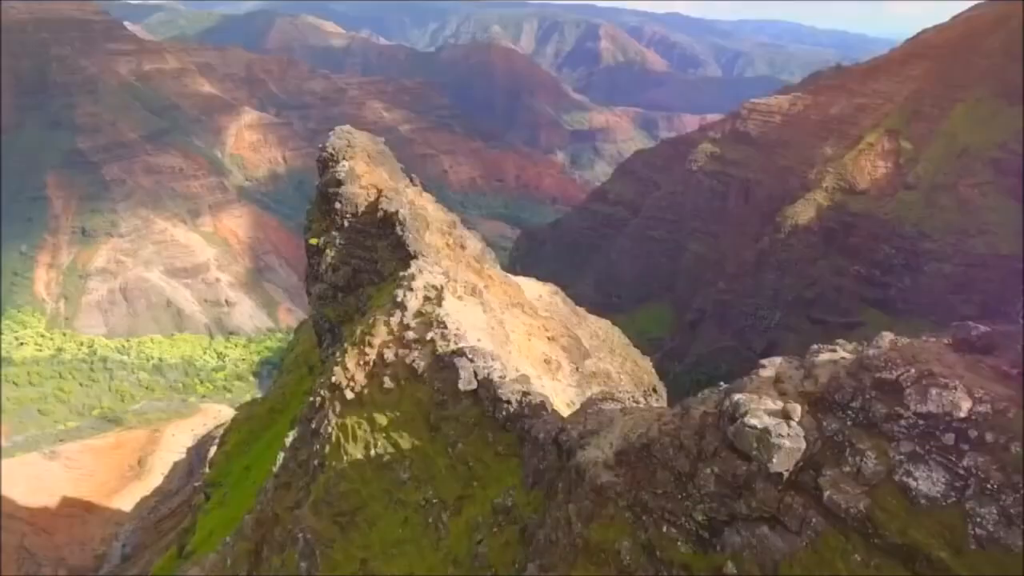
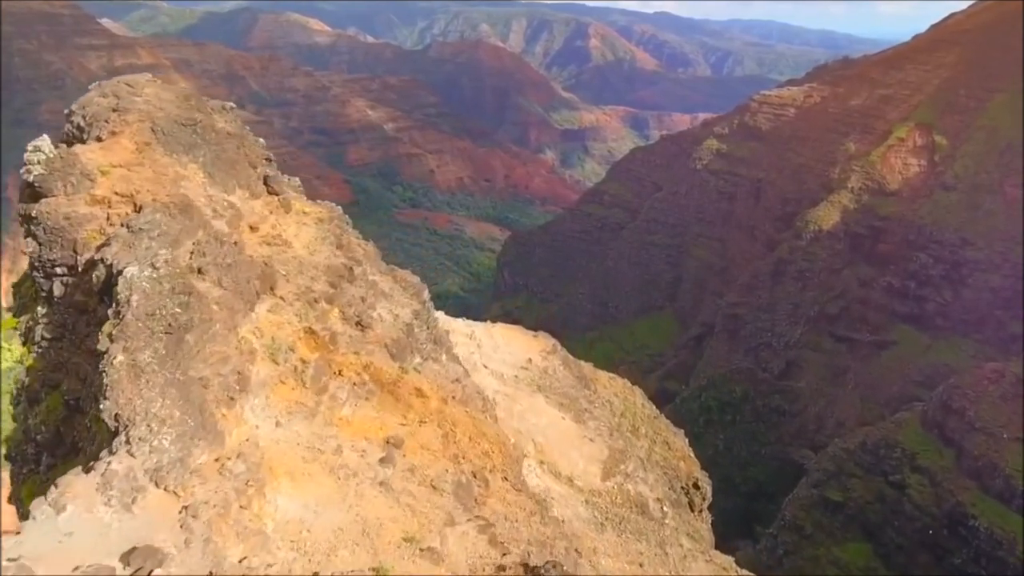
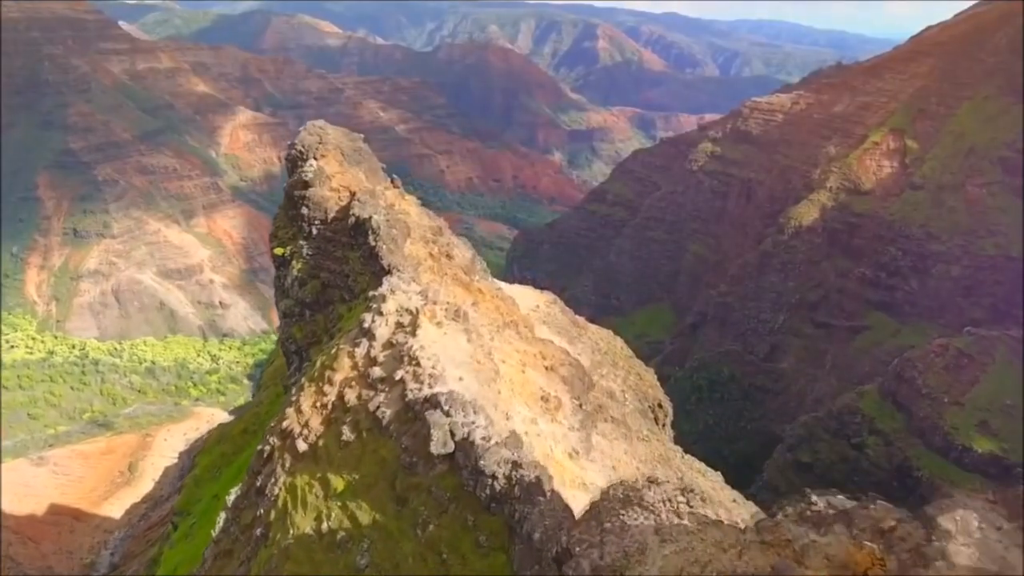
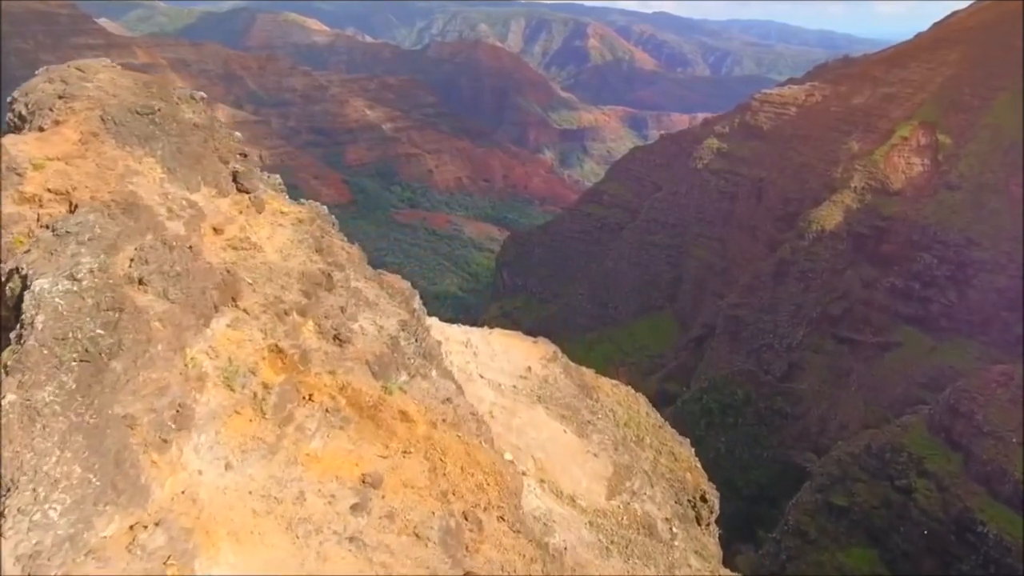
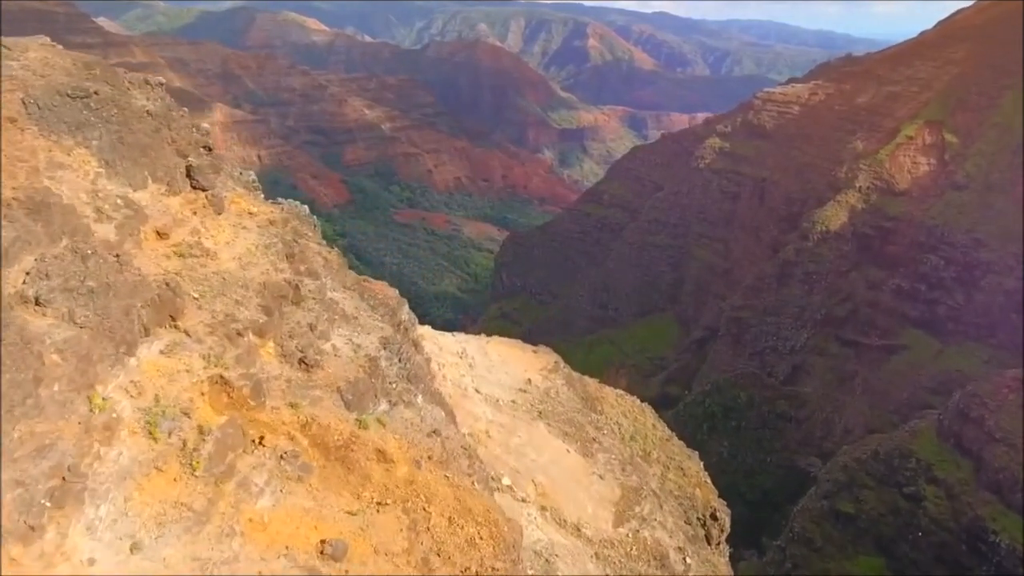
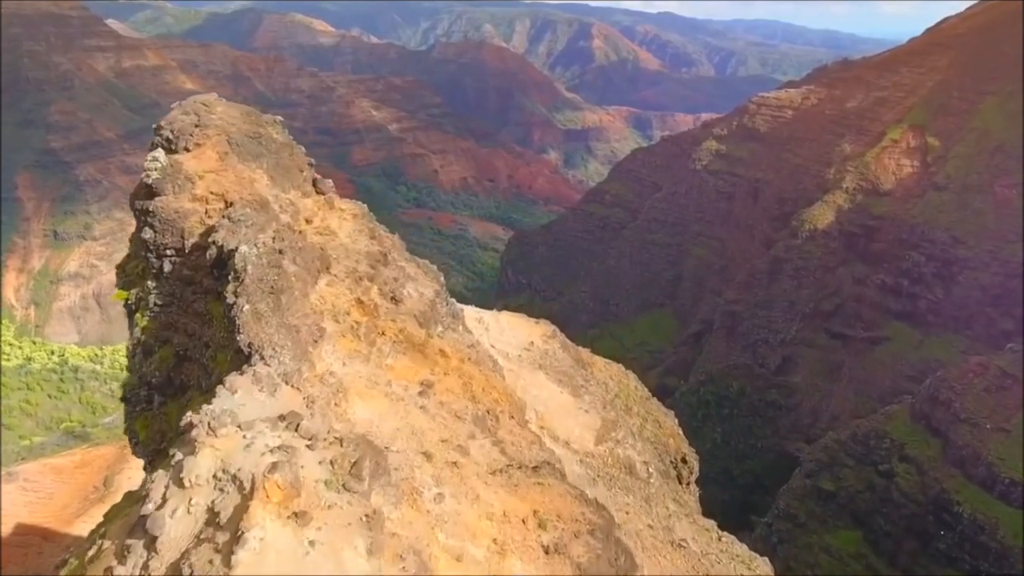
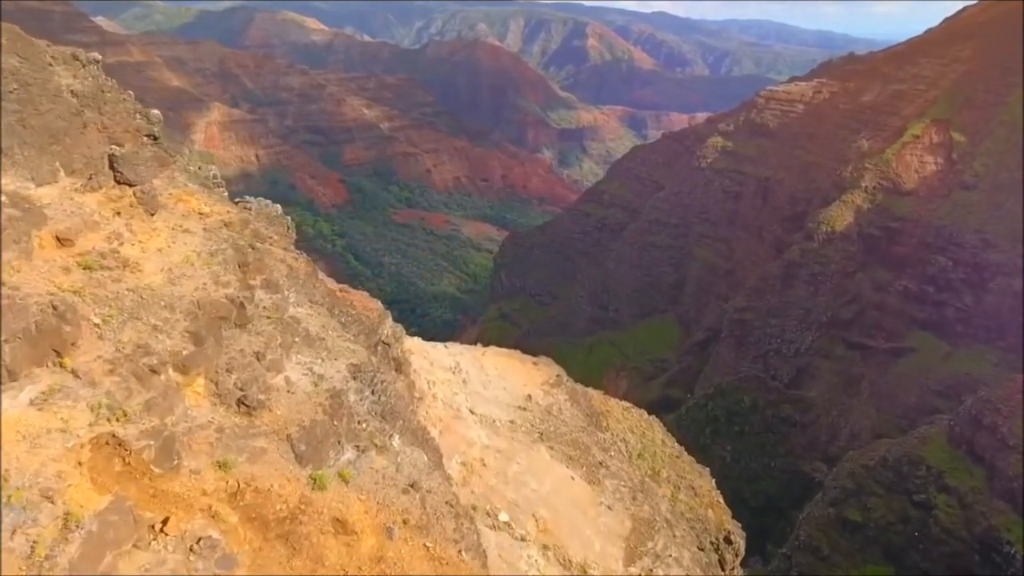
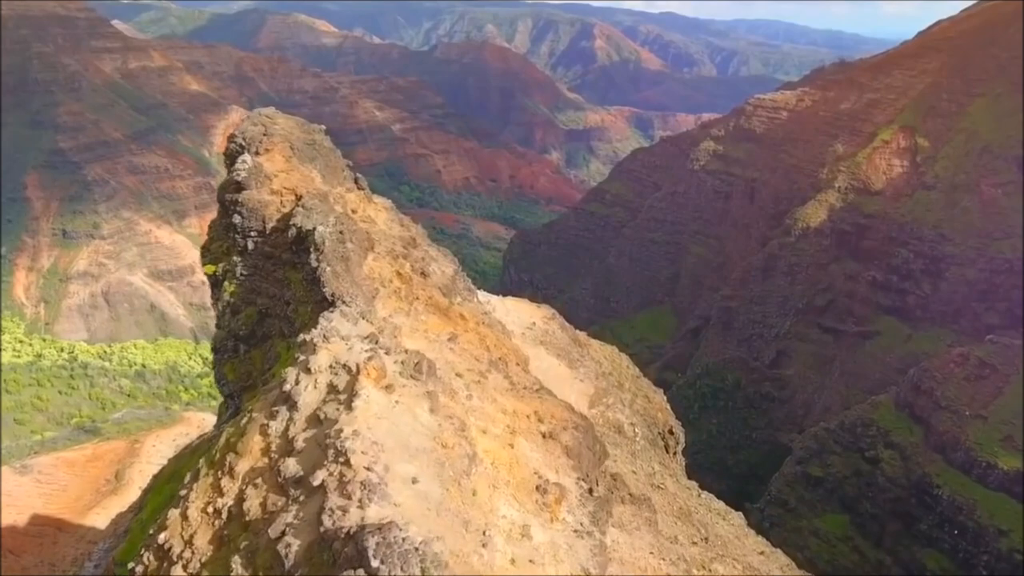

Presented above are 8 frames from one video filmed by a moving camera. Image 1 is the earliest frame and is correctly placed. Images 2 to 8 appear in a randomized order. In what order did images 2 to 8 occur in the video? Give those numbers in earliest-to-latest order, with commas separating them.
3, 8, 6, 2, 4, 5, 7
